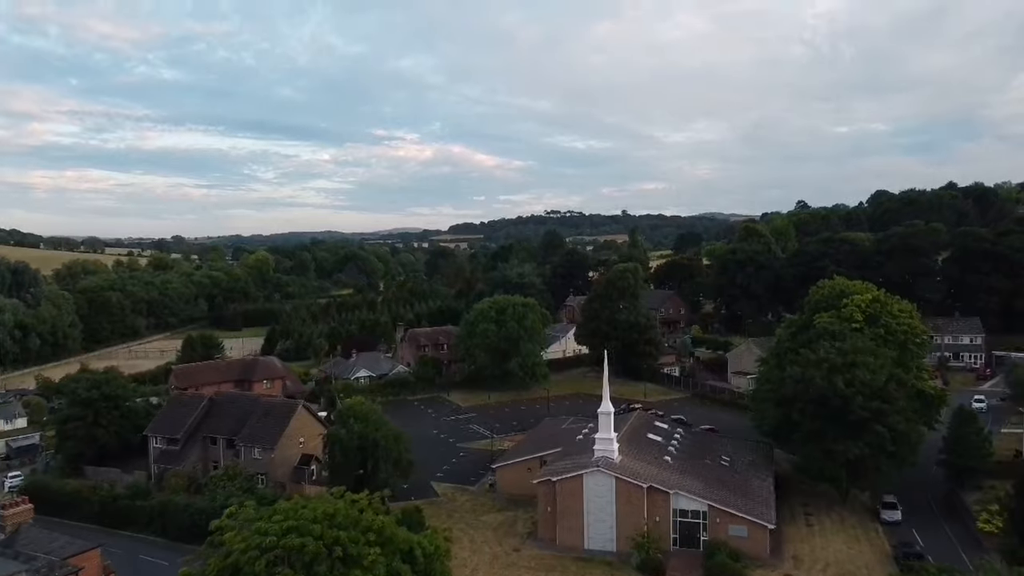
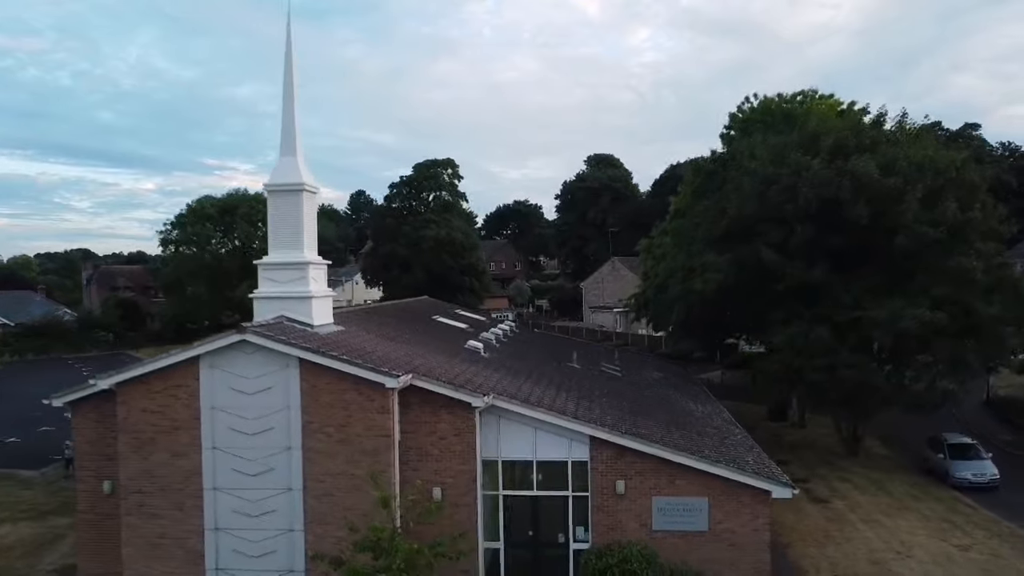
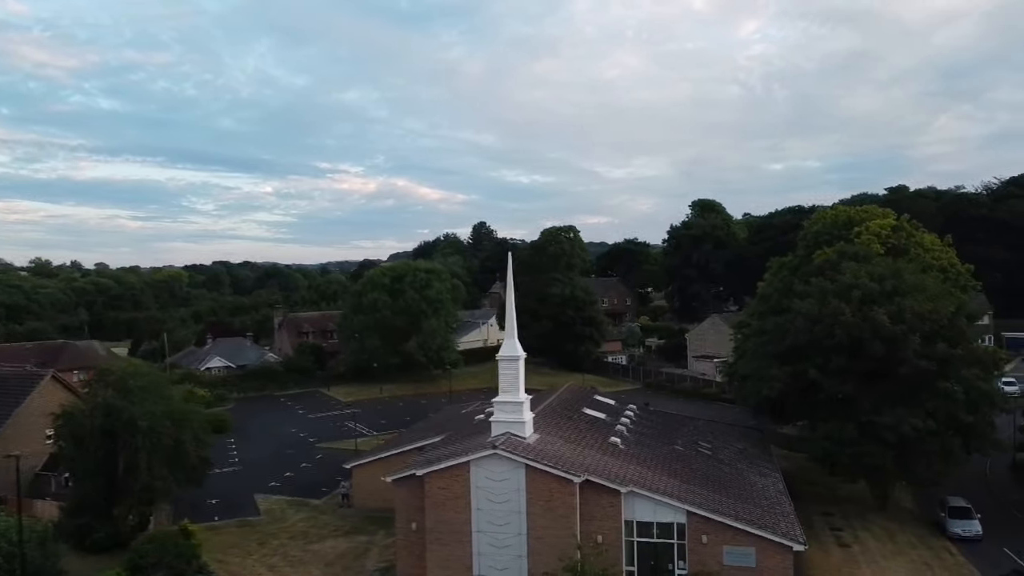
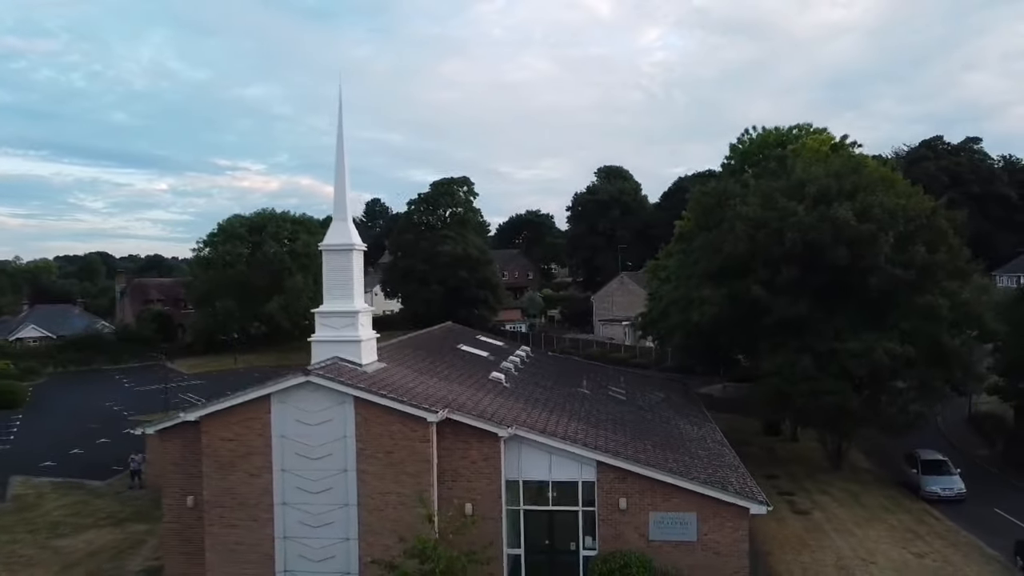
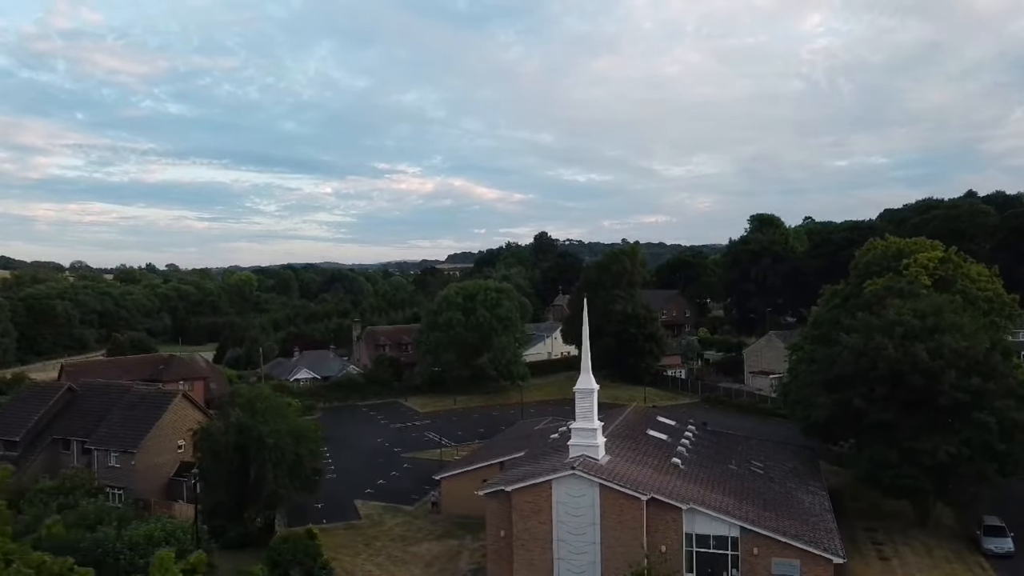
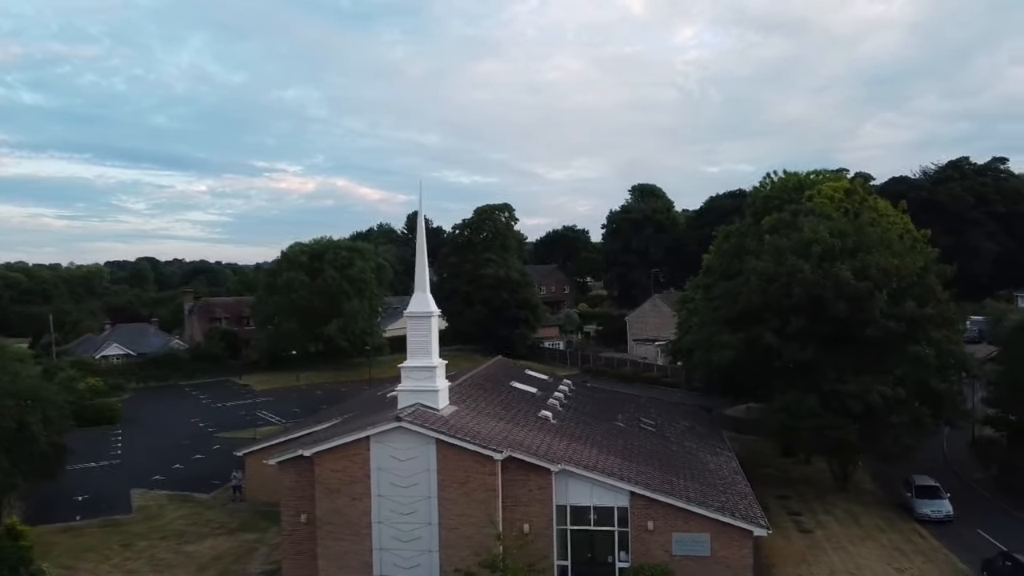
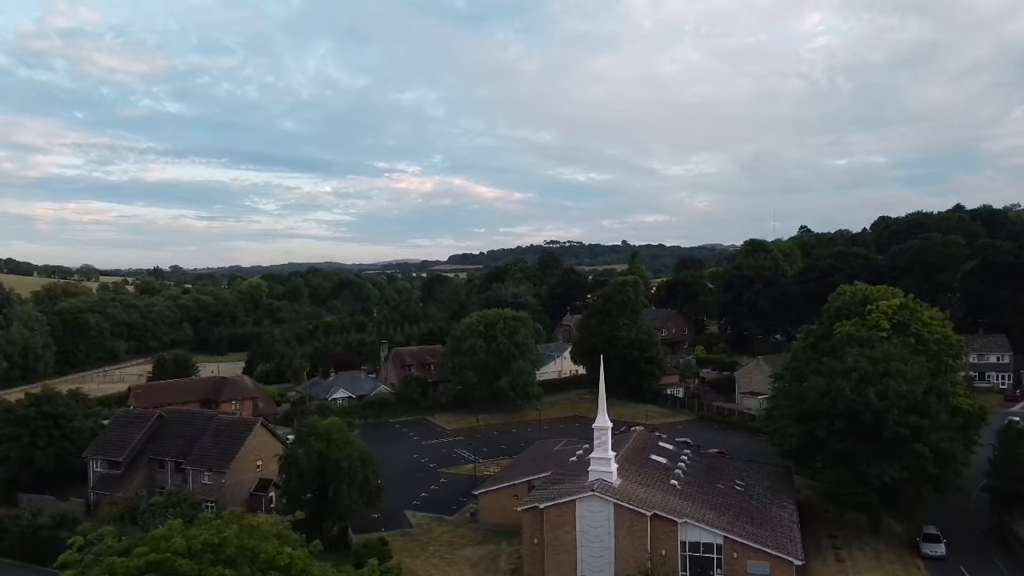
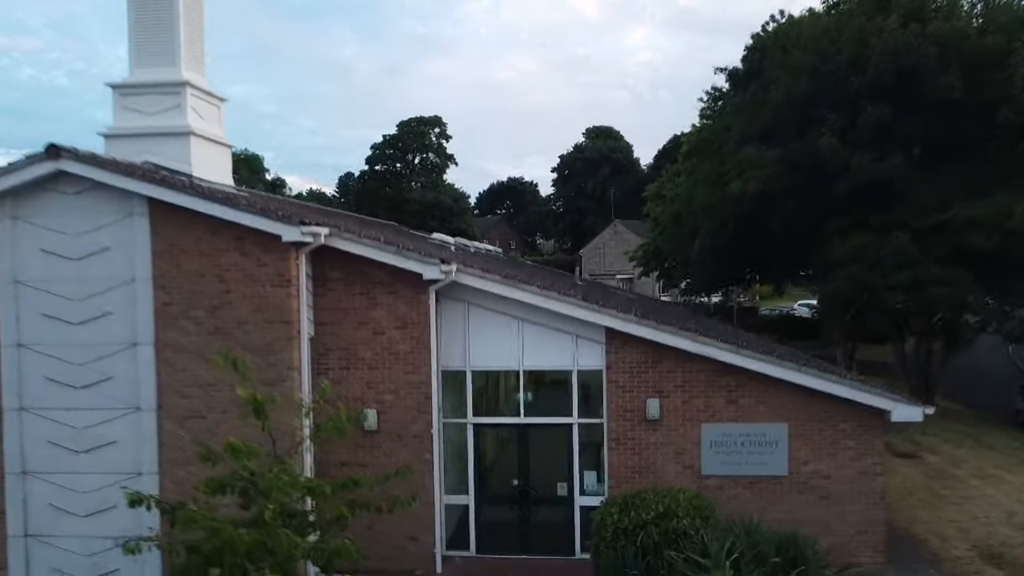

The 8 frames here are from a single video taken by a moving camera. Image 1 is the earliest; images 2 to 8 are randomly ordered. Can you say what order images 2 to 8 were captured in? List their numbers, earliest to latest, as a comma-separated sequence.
7, 5, 3, 6, 4, 2, 8
